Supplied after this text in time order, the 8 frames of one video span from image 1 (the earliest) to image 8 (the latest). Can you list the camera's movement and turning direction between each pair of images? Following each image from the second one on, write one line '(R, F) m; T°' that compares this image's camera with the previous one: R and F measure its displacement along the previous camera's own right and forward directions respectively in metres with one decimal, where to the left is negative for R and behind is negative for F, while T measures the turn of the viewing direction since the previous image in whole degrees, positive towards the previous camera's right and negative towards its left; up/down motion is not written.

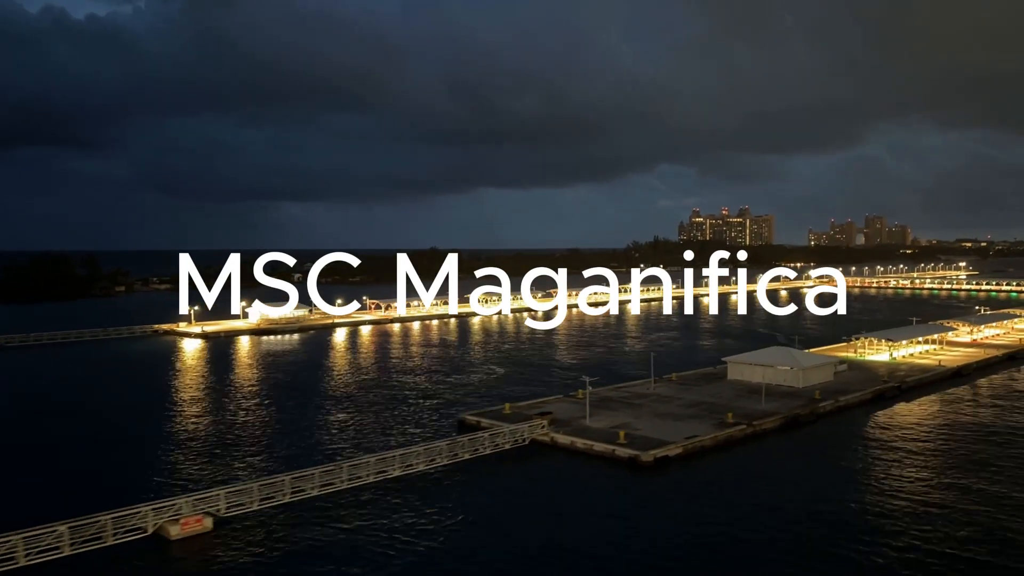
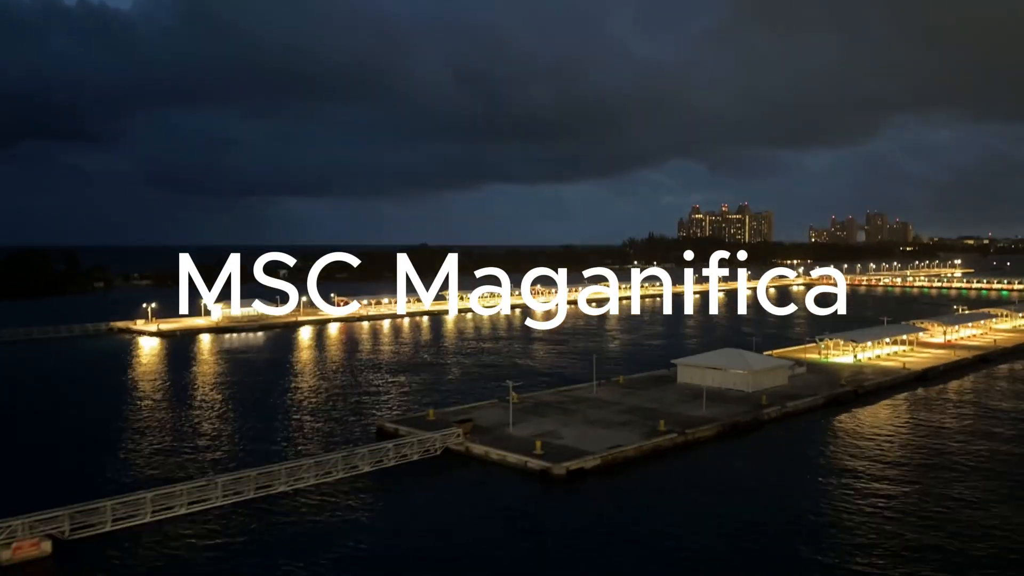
(+3.2, +2.0) m; 0°
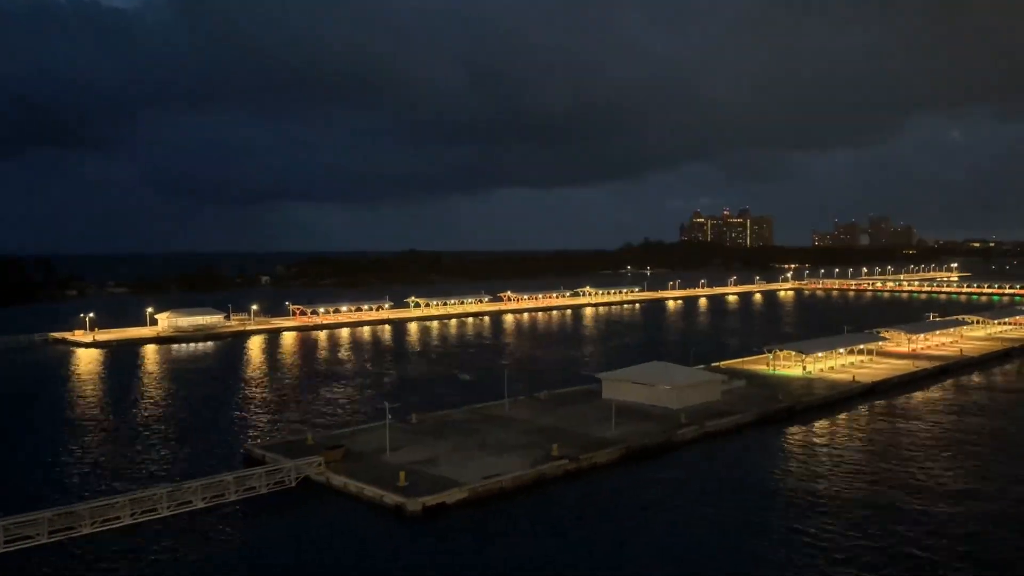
(+4.5, +2.9) m; 0°
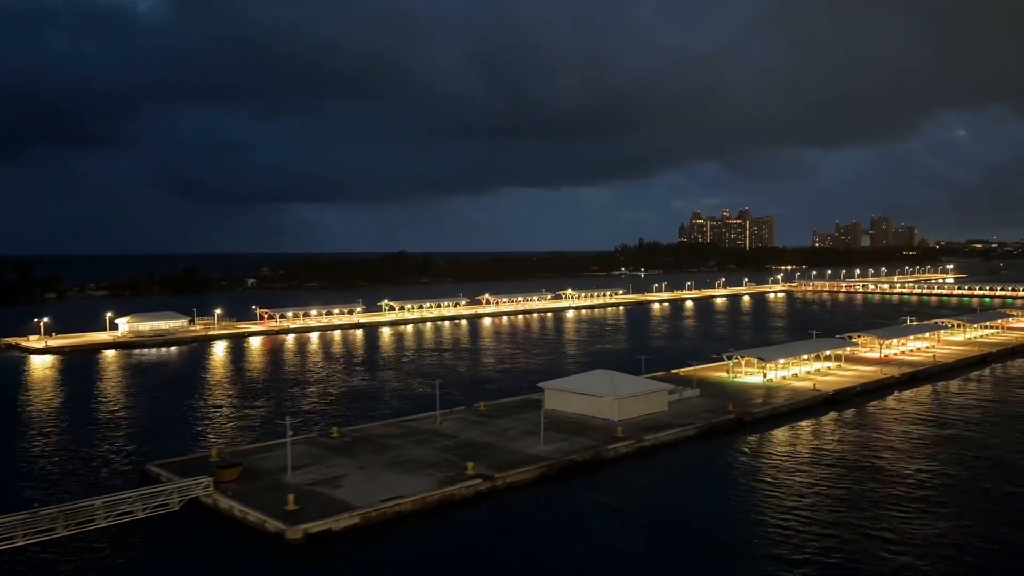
(+2.9, +1.9) m; 0°
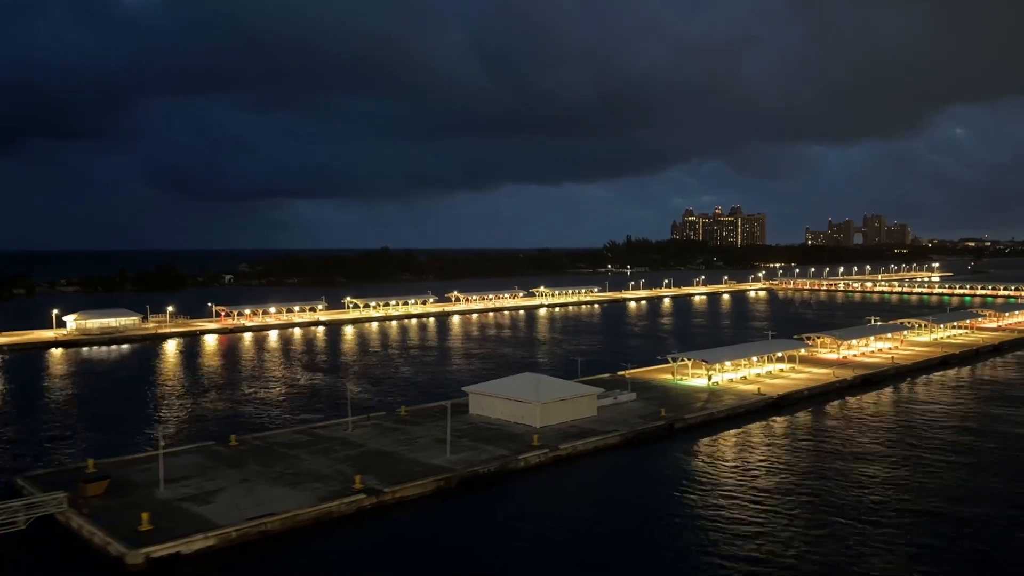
(+3.1, +1.9) m; 0°
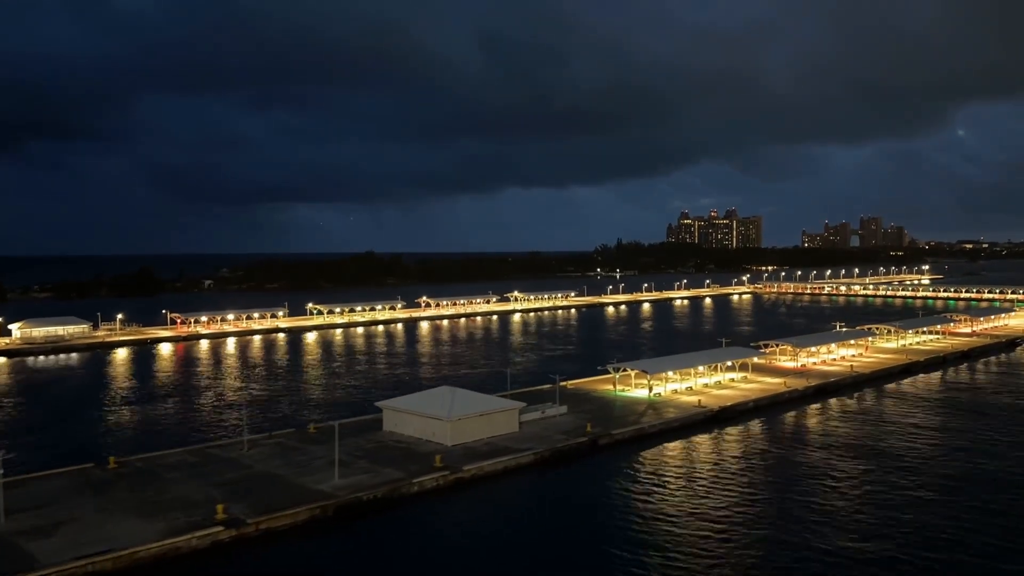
(+3.3, +2.1) m; 0°
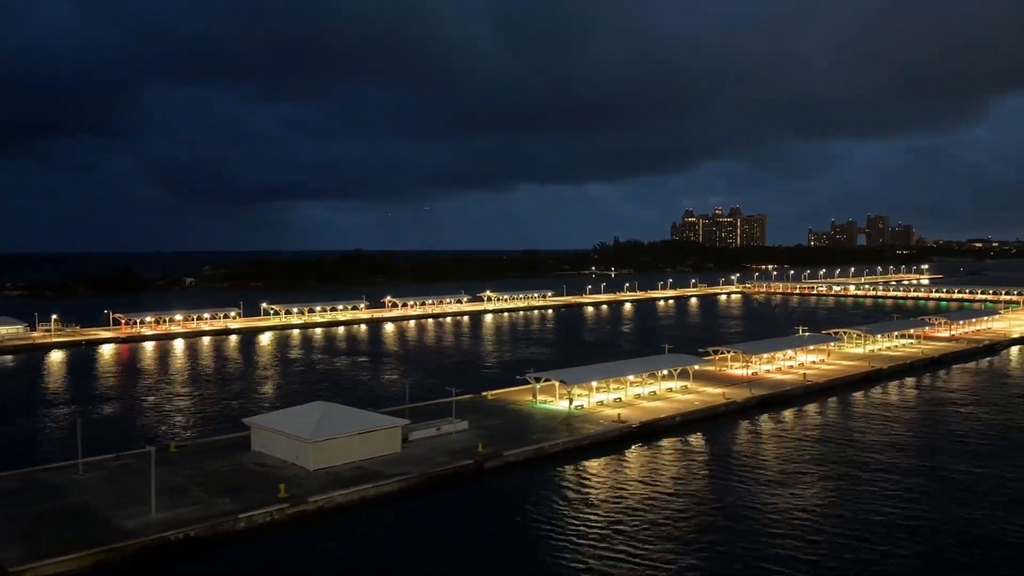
(+4.5, +3.5) m; 0°
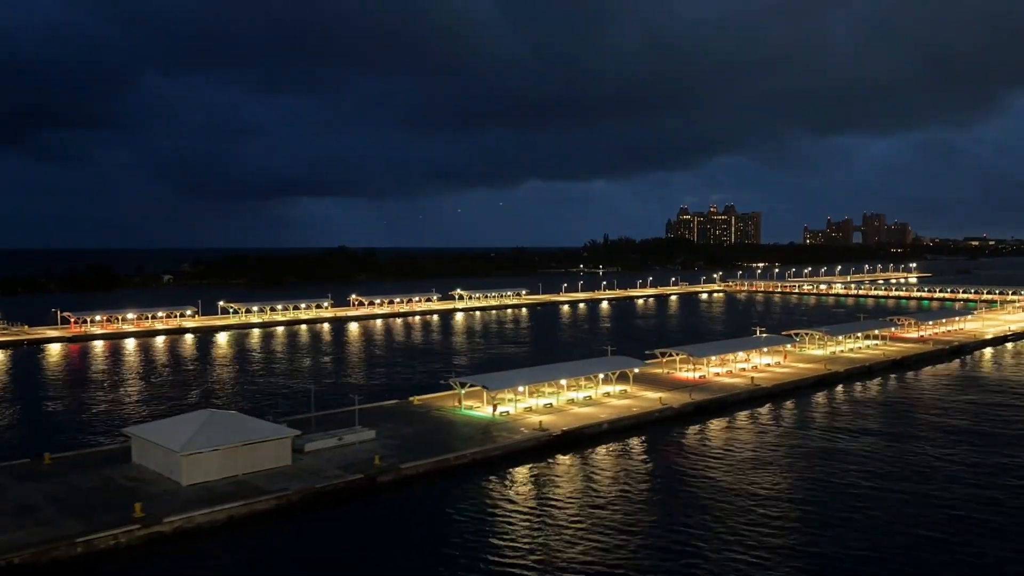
(+3.3, +2.0) m; 0°
